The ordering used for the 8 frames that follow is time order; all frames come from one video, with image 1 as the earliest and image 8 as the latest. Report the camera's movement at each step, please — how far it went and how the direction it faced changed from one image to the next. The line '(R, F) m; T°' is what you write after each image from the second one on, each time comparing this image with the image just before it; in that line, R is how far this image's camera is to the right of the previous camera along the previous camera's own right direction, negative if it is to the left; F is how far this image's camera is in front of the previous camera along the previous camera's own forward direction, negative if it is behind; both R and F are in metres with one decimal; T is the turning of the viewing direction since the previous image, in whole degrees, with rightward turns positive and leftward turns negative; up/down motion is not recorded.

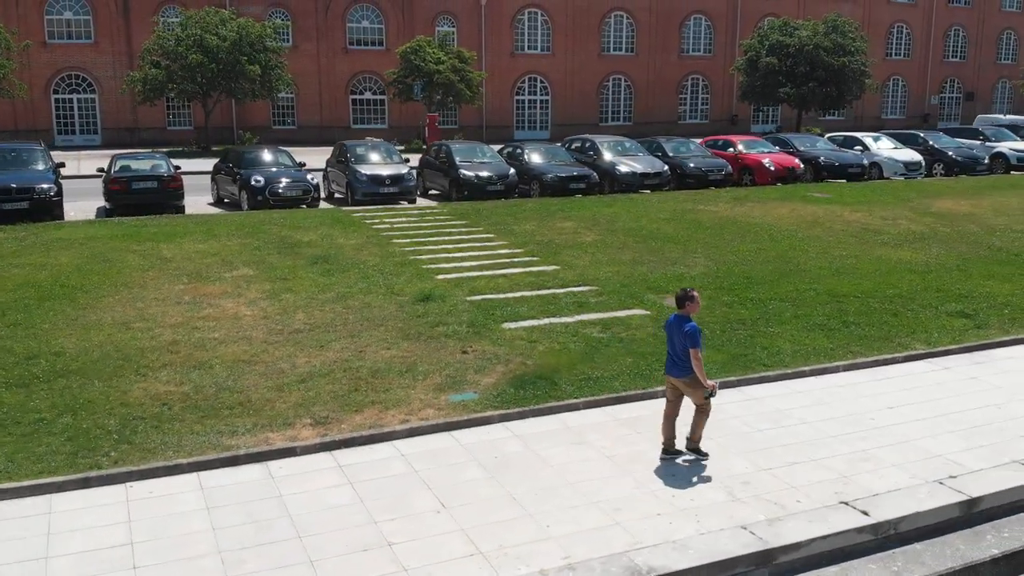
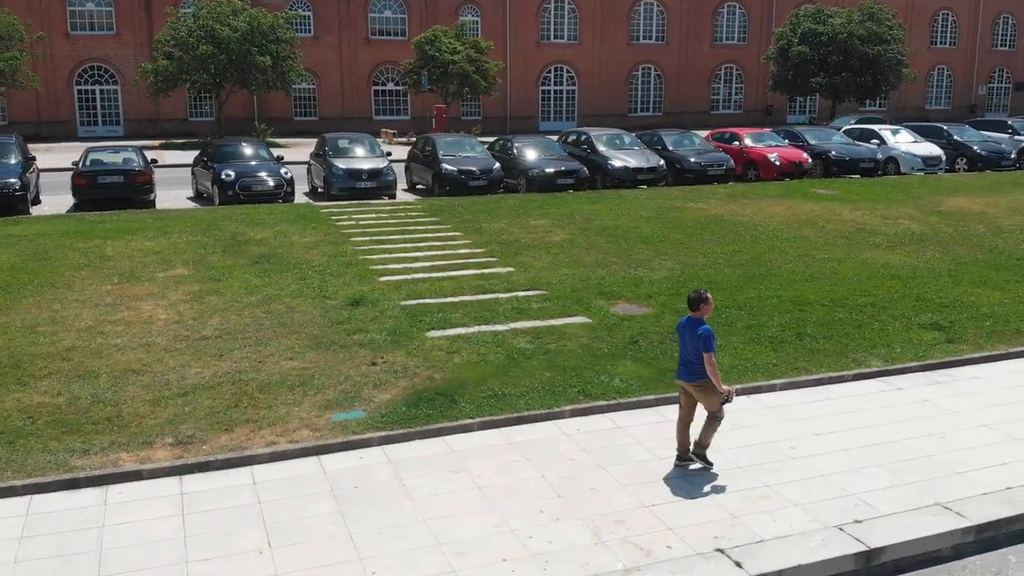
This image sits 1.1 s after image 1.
(+1.4, +0.7) m; -3°
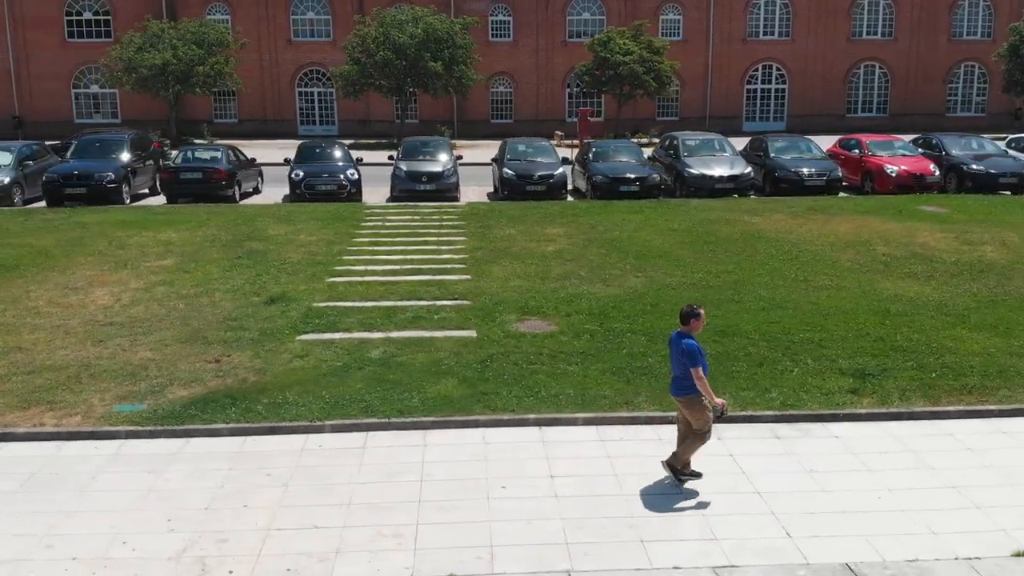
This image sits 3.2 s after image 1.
(+4.3, +0.9) m; -17°
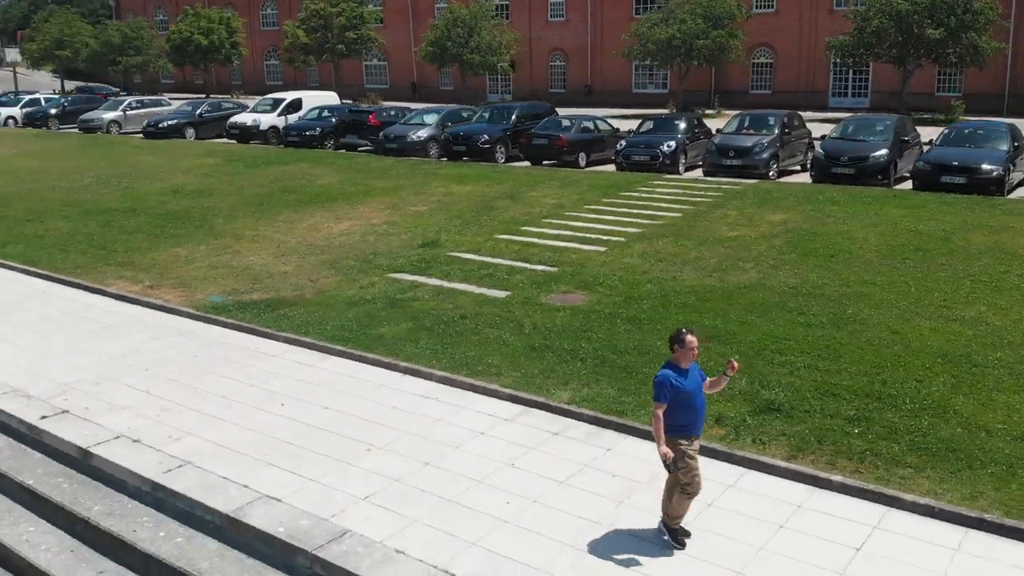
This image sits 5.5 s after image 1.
(+6.6, +1.8) m; -39°
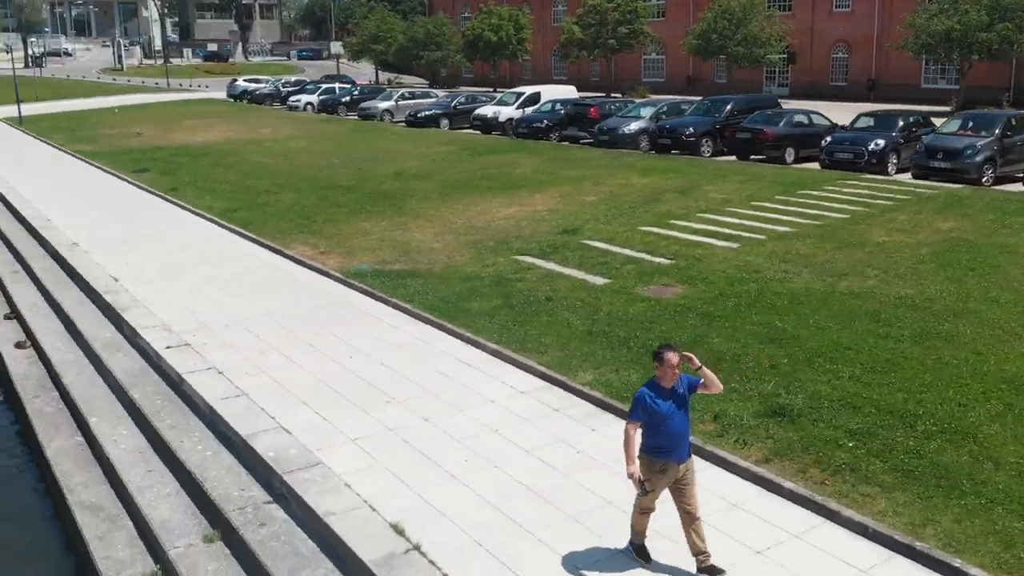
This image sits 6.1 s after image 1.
(+2.5, -0.1) m; -18°
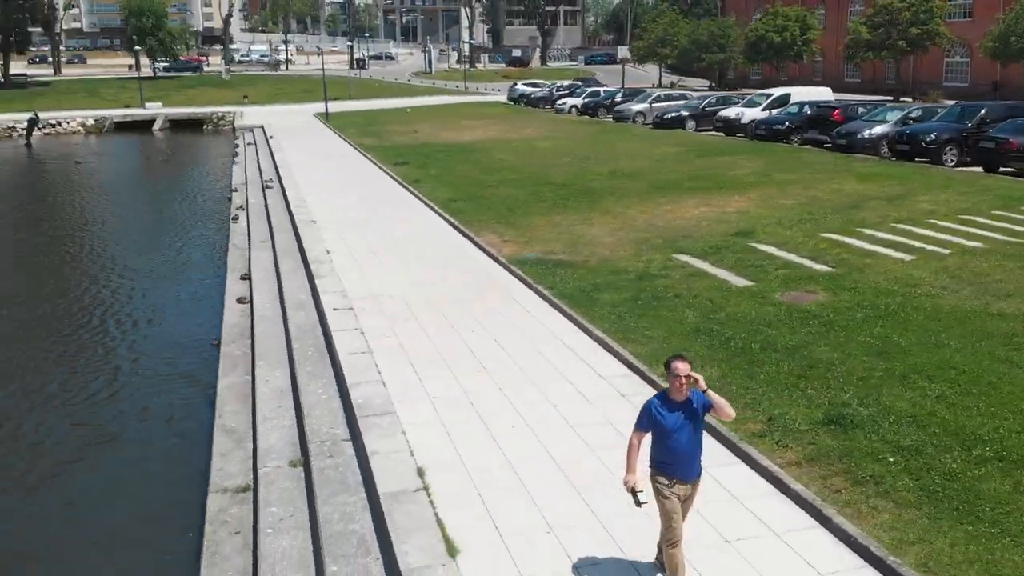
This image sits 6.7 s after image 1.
(+2.0, -0.3) m; -18°
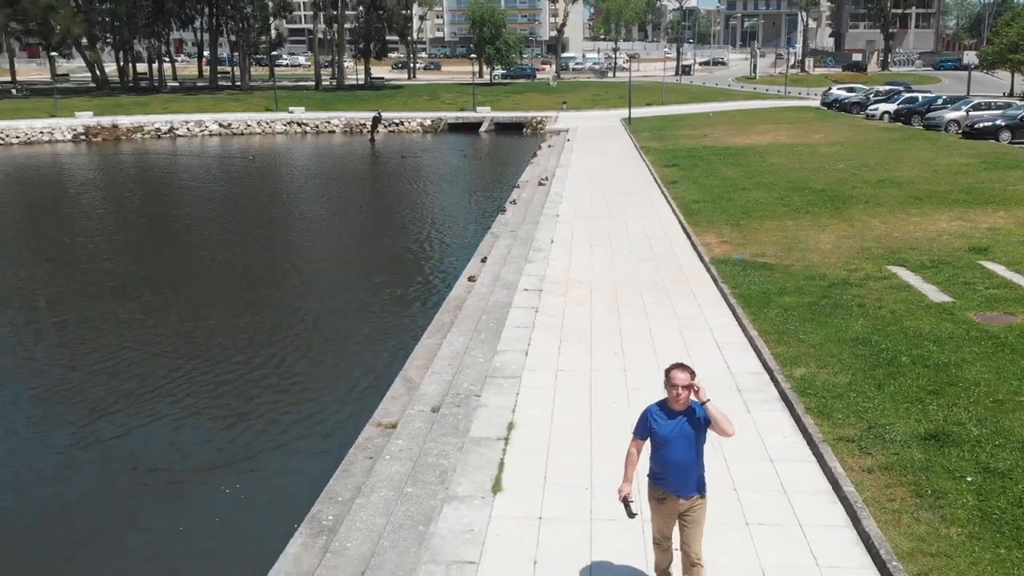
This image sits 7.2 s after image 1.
(+2.0, -0.4) m; -20°
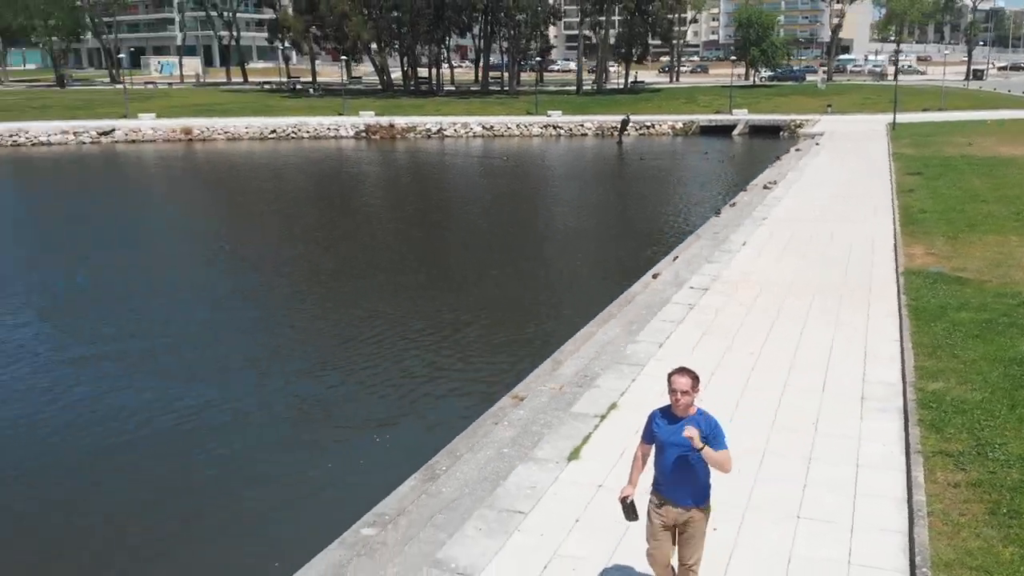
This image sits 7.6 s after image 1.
(+1.4, -0.4) m; -16°
